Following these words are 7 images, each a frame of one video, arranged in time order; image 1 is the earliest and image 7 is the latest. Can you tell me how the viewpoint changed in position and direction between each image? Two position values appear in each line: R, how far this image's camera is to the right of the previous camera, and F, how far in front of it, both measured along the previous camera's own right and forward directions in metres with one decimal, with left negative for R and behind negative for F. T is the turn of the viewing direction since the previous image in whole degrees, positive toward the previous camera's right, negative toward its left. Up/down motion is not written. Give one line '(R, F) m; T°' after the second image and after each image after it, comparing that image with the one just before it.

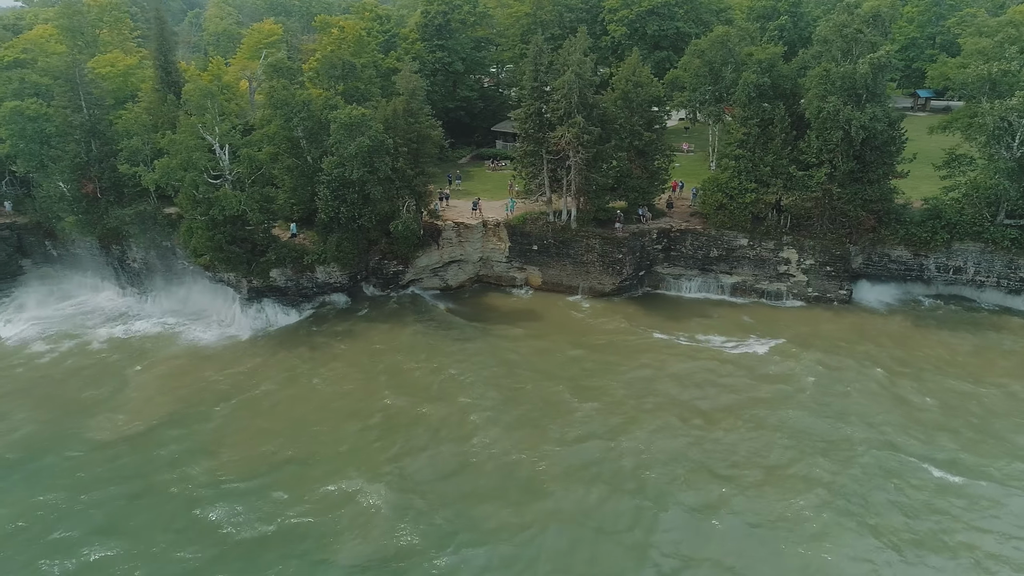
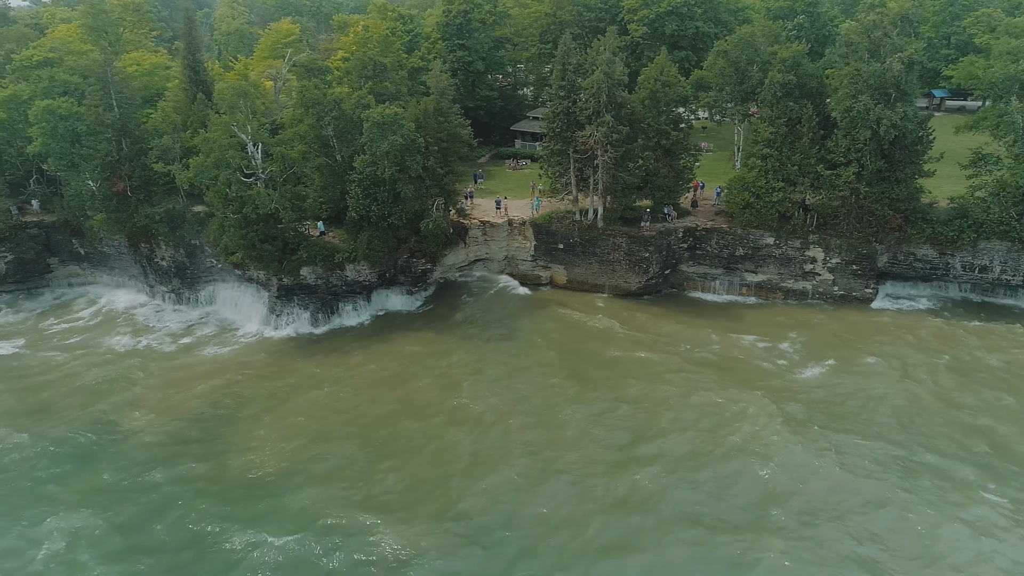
(-1.5, -0.2) m; 0°
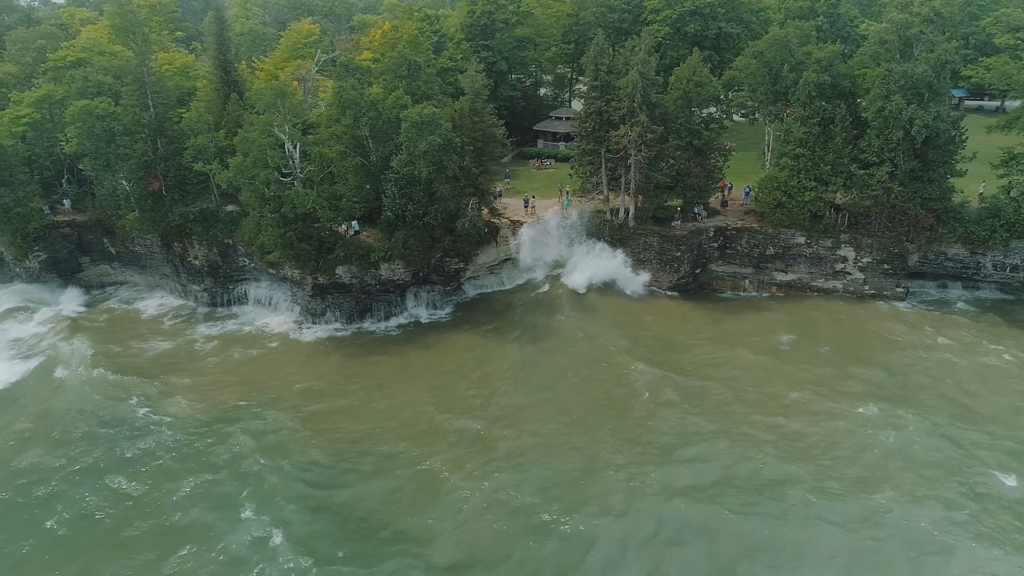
(-1.9, -0.2) m; 0°
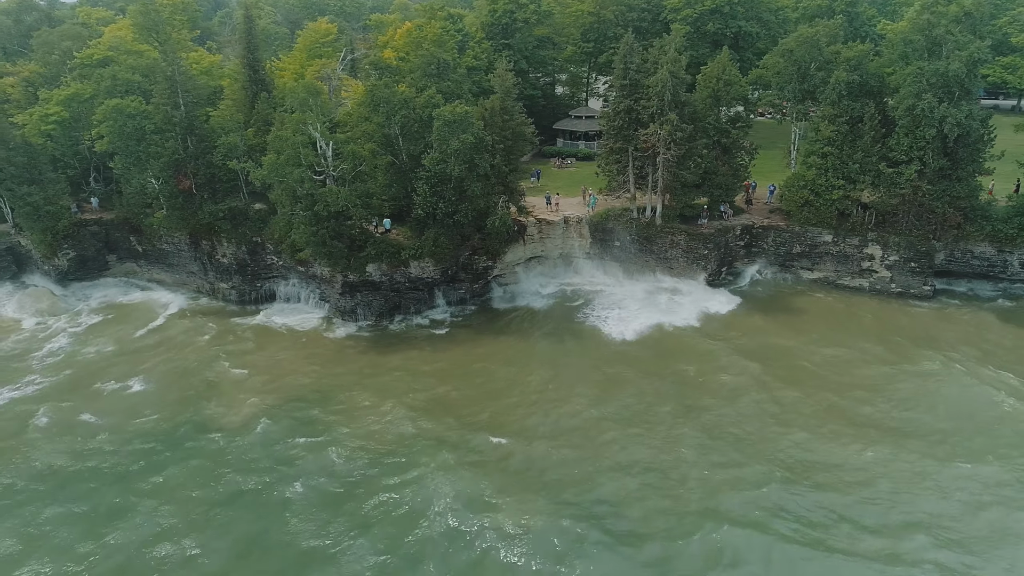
(-1.6, -0.2) m; 0°
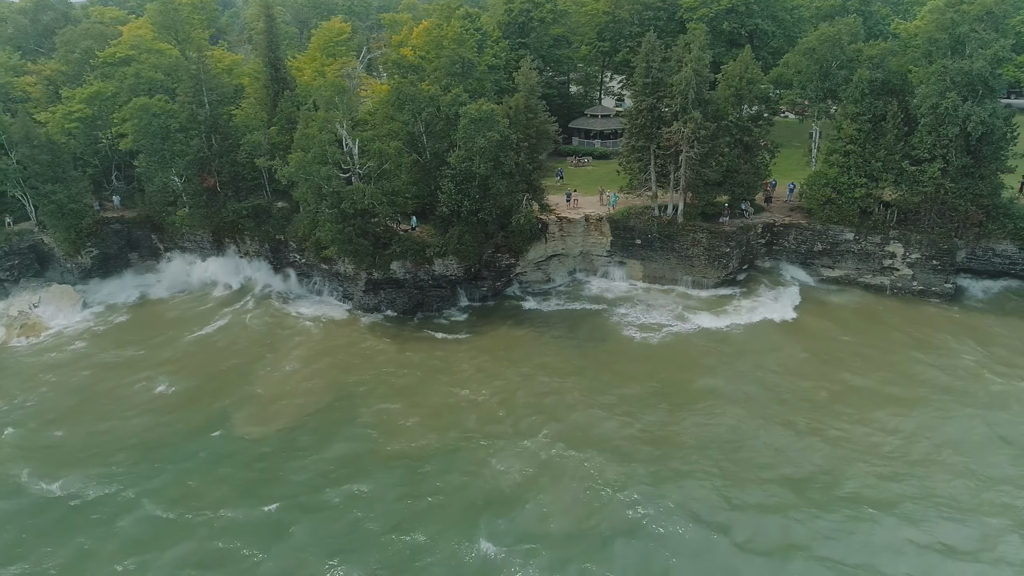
(-1.3, -0.1) m; 0°
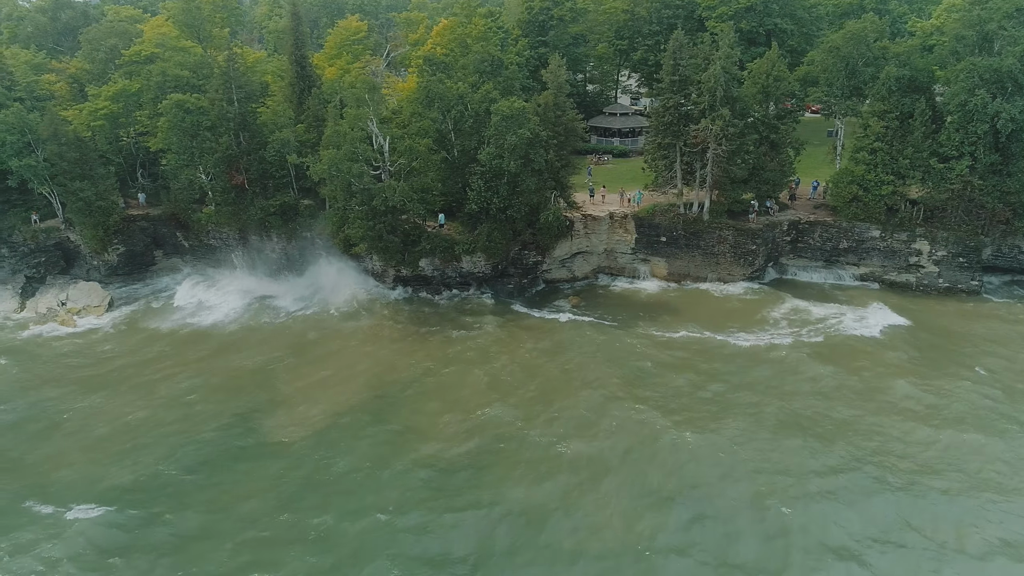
(-1.6, -0.1) m; 0°
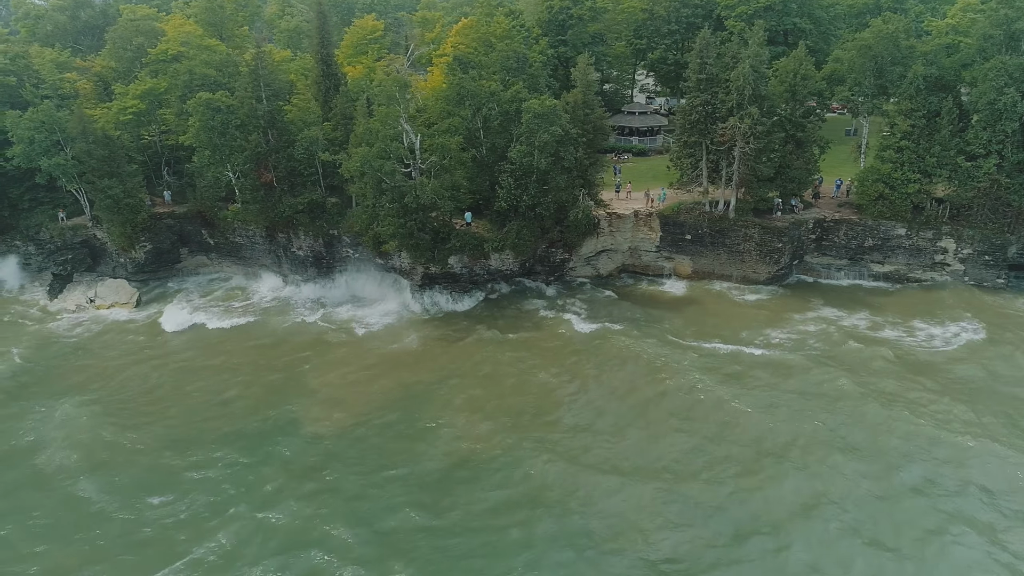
(-1.6, -0.2) m; 0°
